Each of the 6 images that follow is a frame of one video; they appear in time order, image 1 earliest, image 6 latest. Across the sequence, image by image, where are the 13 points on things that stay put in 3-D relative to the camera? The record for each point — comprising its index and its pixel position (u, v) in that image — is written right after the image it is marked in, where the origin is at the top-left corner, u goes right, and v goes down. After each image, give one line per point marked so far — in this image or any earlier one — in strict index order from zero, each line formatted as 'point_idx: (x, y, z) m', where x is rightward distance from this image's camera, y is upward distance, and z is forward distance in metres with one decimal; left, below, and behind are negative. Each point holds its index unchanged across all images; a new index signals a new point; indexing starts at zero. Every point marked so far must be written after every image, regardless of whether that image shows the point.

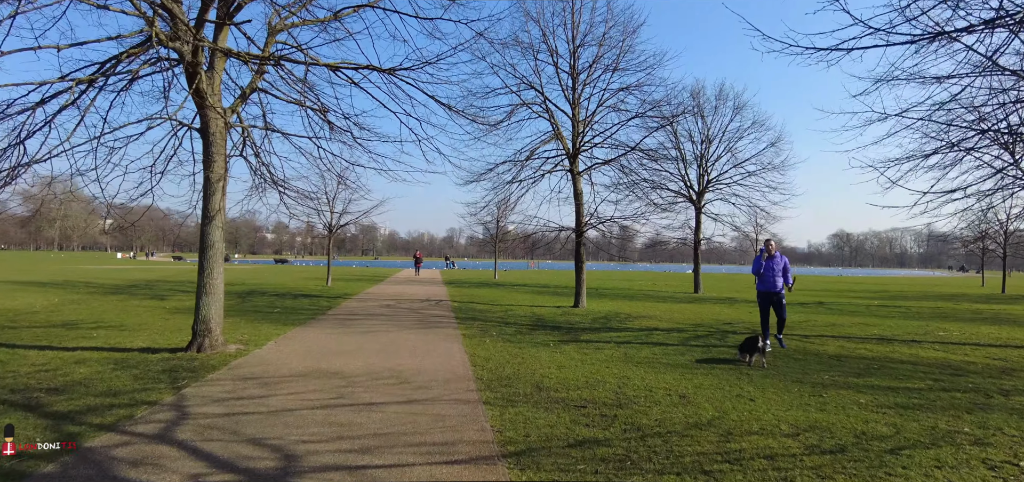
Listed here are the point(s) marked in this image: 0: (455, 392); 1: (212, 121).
0: (-0.6, -1.5, +5.1) m
1: (-3.9, +1.5, +6.6) m
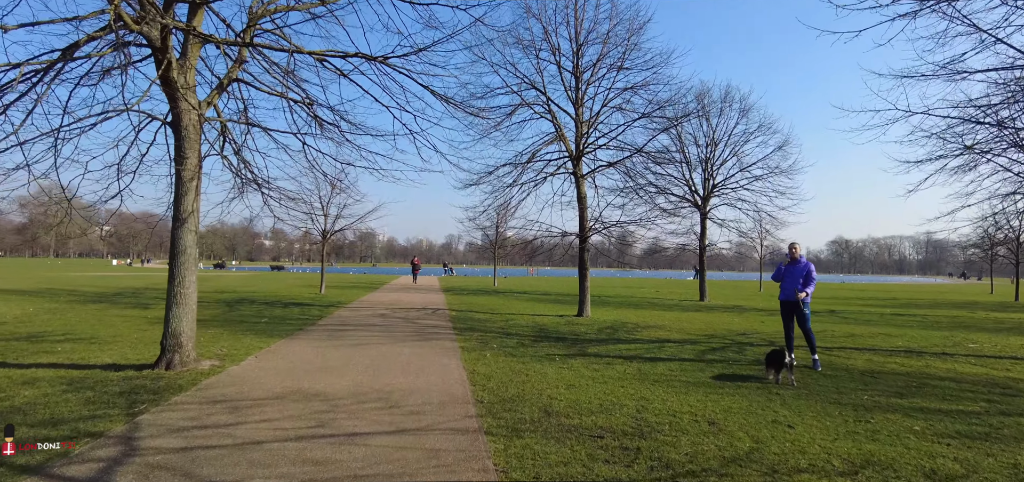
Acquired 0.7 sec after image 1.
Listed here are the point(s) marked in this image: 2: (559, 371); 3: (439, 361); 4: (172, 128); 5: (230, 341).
0: (-0.5, -1.6, +4.5) m
1: (-3.8, +1.5, +6.0) m
2: (+0.6, -1.7, +6.6) m
3: (-1.0, -1.7, +7.1) m
4: (-4.0, +1.3, +6.0) m
5: (-4.8, -1.7, +8.8) m
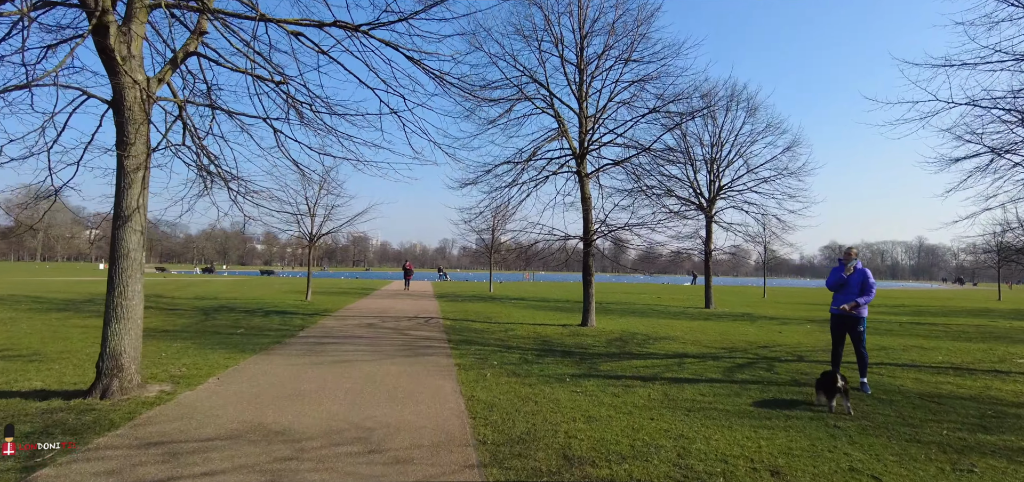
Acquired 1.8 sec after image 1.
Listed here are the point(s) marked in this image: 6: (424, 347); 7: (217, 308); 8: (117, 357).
0: (-0.4, -1.6, +3.5) m
1: (-3.7, +1.5, +5.0) m
2: (+0.7, -1.7, +5.6) m
3: (-0.9, -1.7, +6.1) m
4: (-3.9, +1.3, +5.1) m
5: (-4.8, -1.8, +7.8) m
6: (-1.5, -1.8, +8.8) m
7: (-9.0, -2.0, +15.6) m
8: (-3.8, -1.1, +5.0) m
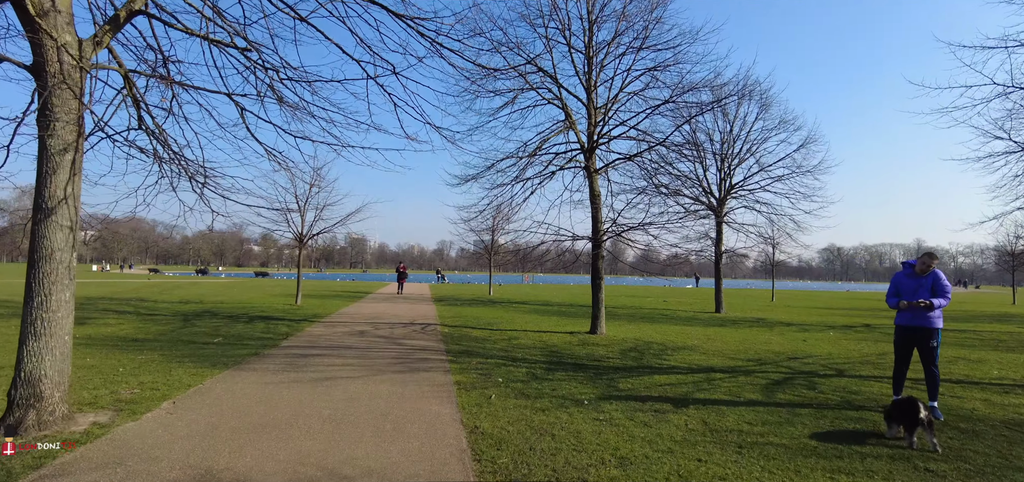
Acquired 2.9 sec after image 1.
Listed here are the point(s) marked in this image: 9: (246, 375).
0: (-0.3, -1.6, +2.6) m
1: (-3.6, +1.5, +4.0) m
2: (+0.8, -1.7, +4.7) m
3: (-0.8, -1.7, +5.2) m
4: (-3.8, +1.3, +4.1) m
5: (-4.7, -1.7, +6.8) m
6: (-1.4, -1.8, +7.8) m
7: (-8.9, -2.1, +14.6) m
8: (-3.7, -1.1, +4.0) m
9: (-3.5, -1.7, +6.7) m
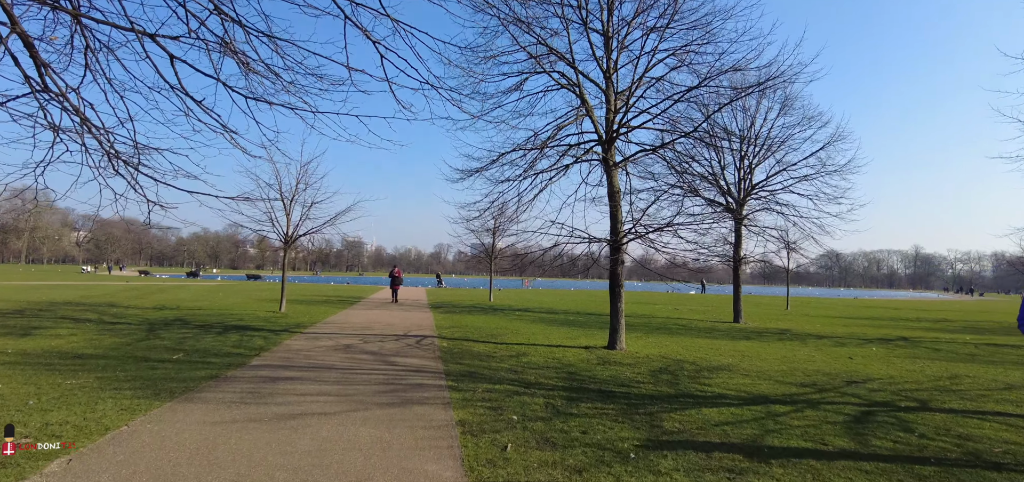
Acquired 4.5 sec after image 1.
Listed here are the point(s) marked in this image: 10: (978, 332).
0: (-0.1, -1.5, +1.2) m
1: (-3.4, +1.5, +2.6) m
2: (+1.0, -1.7, +3.3) m
3: (-0.7, -1.7, +3.8) m
4: (-3.6, +1.4, +2.7) m
5: (-4.5, -1.7, +5.4) m
6: (-1.2, -1.8, +6.4) m
7: (-8.8, -2.1, +13.1) m
8: (-3.5, -1.1, +2.6) m
9: (-3.3, -1.7, +5.2) m
10: (+15.3, -3.0, +16.7) m
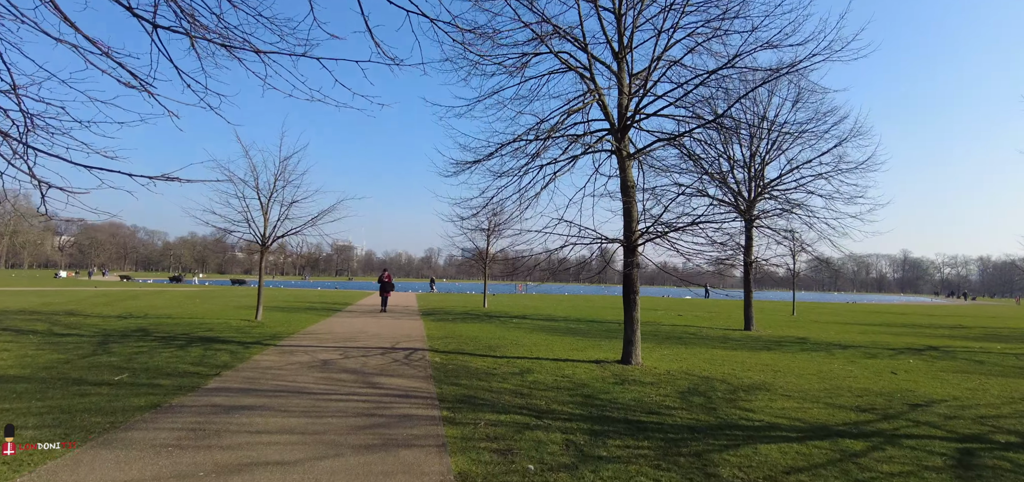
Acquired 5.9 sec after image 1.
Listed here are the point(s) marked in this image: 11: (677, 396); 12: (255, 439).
0: (+0.1, -1.5, -0.1) m
1: (-3.3, +1.6, +1.4) m
2: (+1.1, -1.6, +2.0) m
3: (-0.5, -1.6, +2.5) m
4: (-3.4, +1.4, +1.4) m
5: (-4.4, -1.7, +4.1) m
6: (-1.1, -1.8, +5.2) m
7: (-8.8, -2.1, +11.7) m
8: (-3.4, -1.0, +1.3) m
9: (-3.1, -1.7, +4.0) m
10: (+15.3, -3.0, +15.8) m
11: (+2.2, -2.1, +6.8) m
12: (-2.3, -1.8, +4.6) m
